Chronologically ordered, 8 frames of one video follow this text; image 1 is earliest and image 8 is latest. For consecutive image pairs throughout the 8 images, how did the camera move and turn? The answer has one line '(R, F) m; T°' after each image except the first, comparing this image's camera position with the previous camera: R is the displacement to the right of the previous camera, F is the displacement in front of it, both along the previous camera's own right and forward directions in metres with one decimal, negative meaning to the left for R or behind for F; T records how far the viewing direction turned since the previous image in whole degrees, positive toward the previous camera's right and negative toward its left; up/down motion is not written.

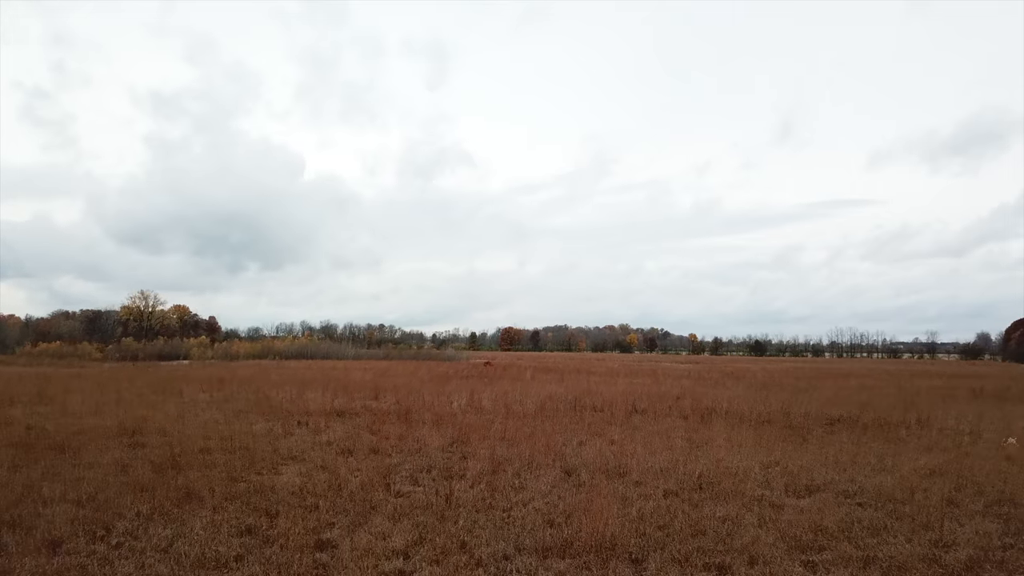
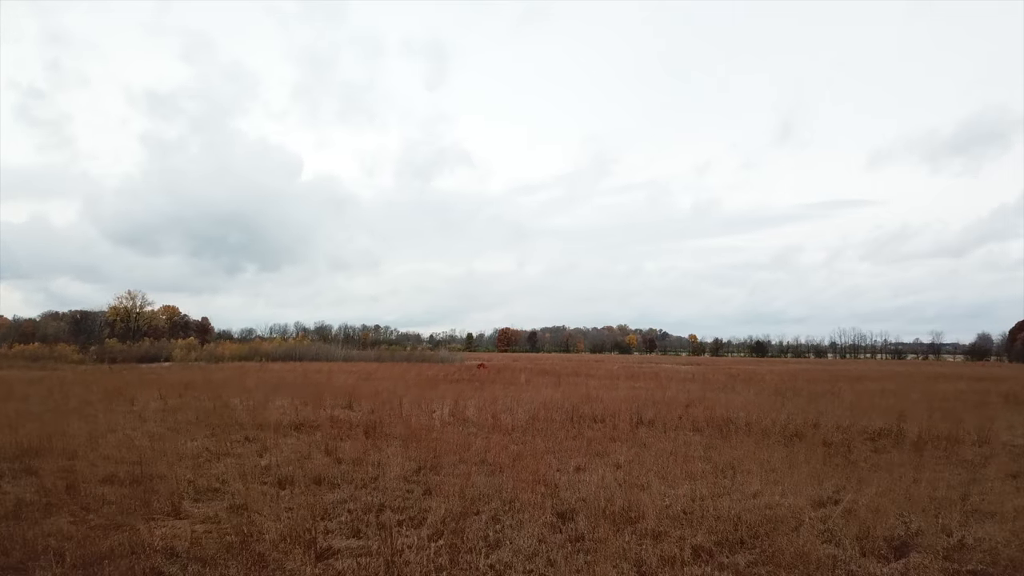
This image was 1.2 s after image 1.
(+0.3, +2.0) m; 0°
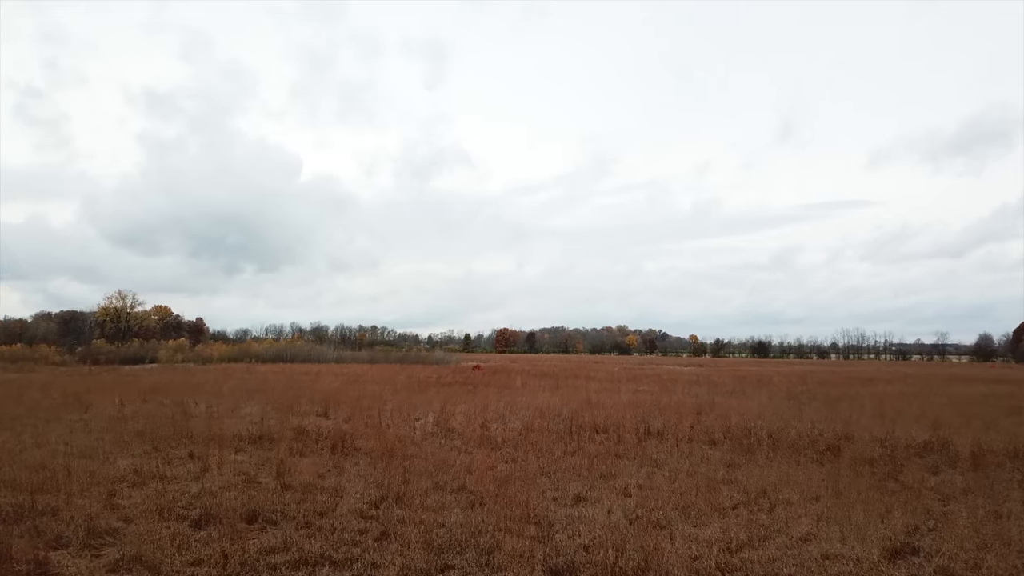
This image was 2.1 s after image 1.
(+0.2, +1.6) m; 0°
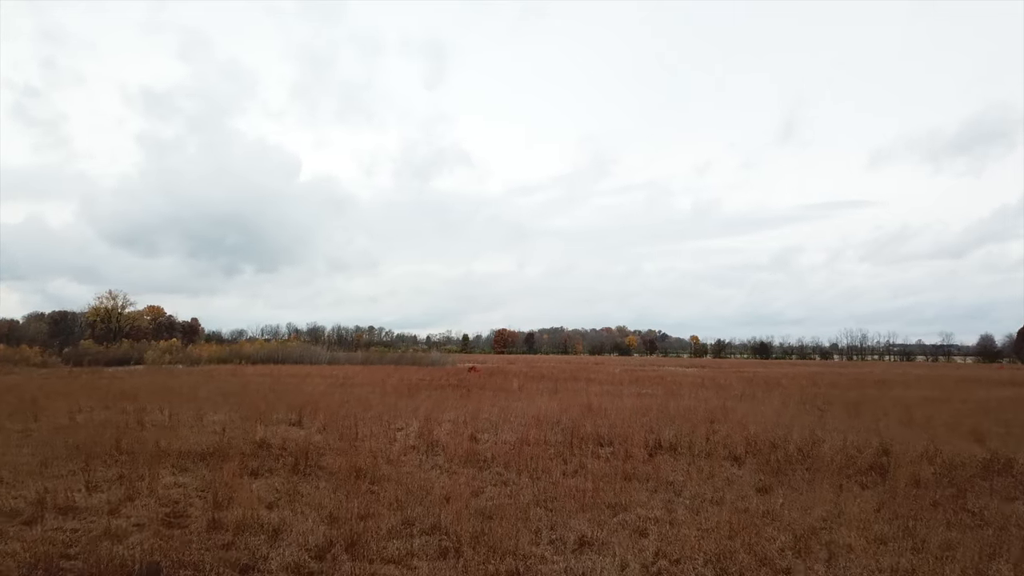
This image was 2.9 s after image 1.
(+0.1, +1.5) m; 0°
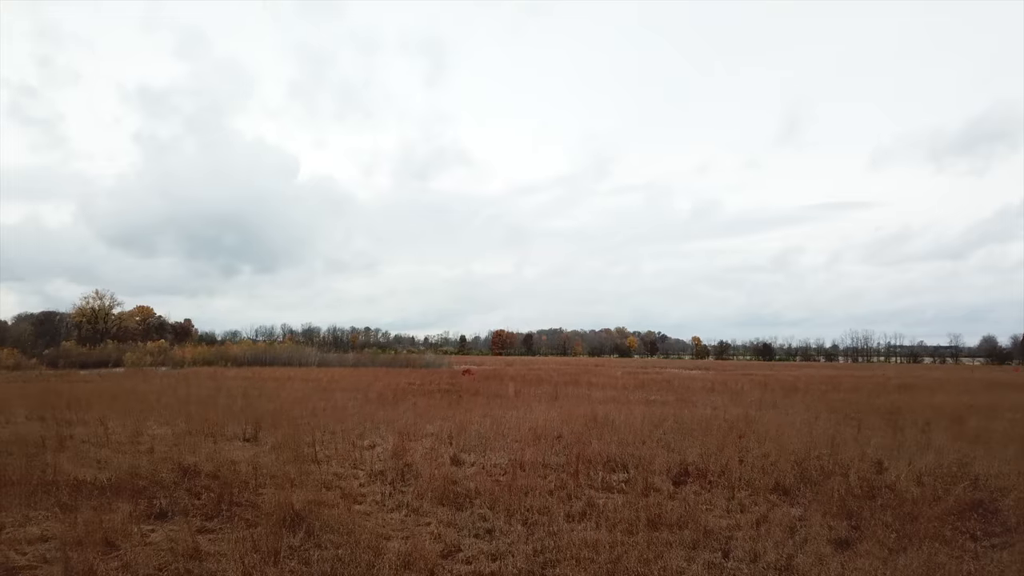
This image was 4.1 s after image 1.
(+0.1, +2.1) m; 0°
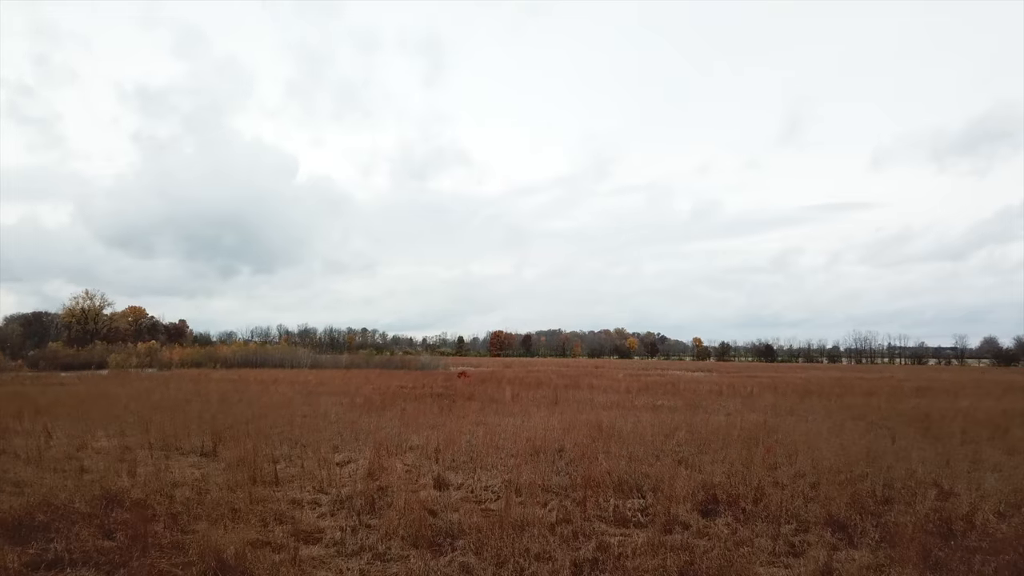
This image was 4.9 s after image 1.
(+0.1, +1.4) m; 0°
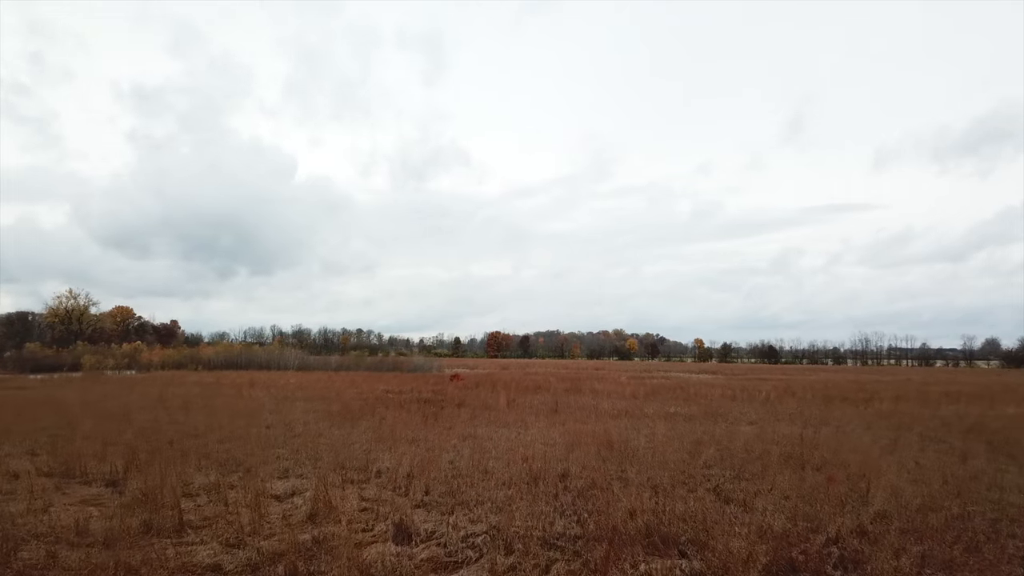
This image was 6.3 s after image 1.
(+0.1, +2.2) m; 0°
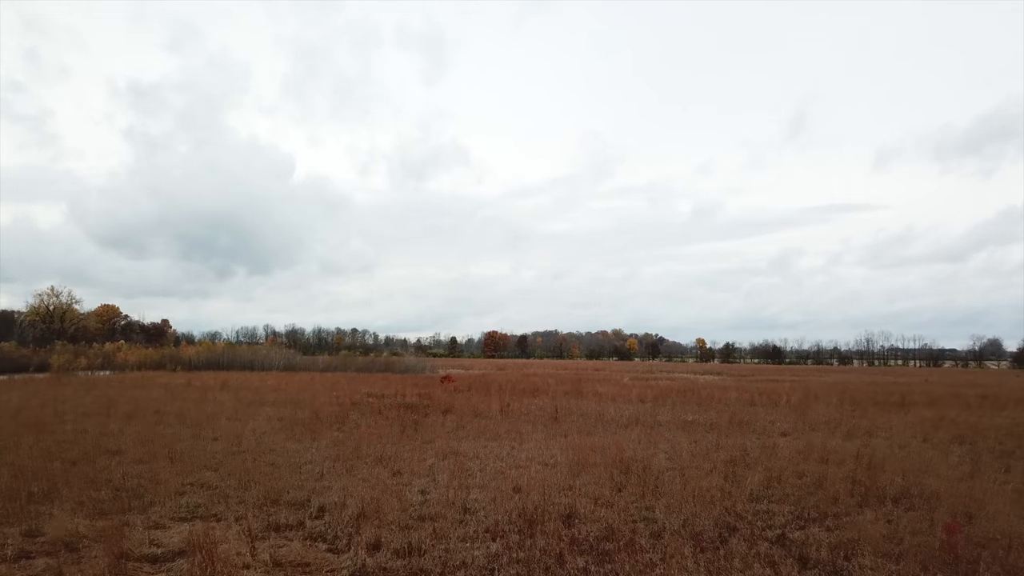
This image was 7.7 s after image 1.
(+0.1, +2.3) m; 0°
